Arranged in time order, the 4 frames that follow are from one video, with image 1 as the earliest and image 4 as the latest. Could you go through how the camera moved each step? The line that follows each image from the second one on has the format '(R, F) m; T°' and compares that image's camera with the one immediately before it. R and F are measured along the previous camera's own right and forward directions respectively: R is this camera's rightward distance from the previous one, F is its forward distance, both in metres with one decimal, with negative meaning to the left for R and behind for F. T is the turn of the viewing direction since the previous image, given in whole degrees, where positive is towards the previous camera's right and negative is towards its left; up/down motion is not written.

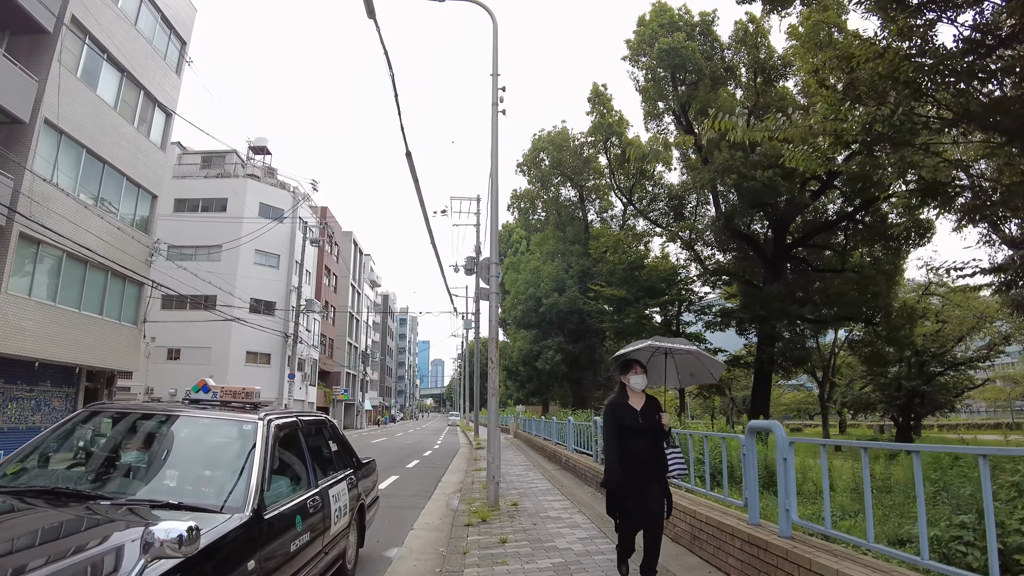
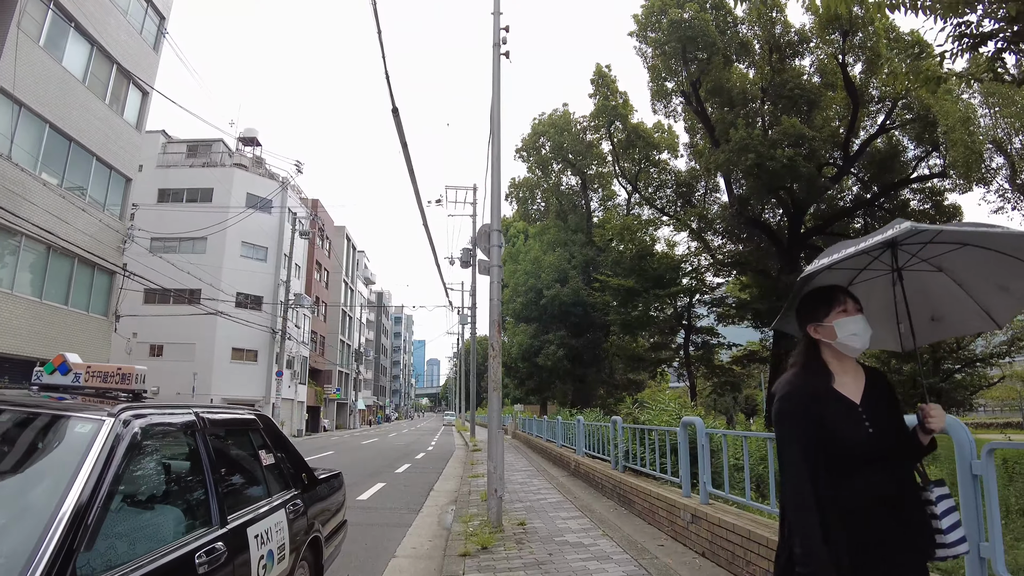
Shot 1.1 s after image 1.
(-0.1, +1.0) m; 0°
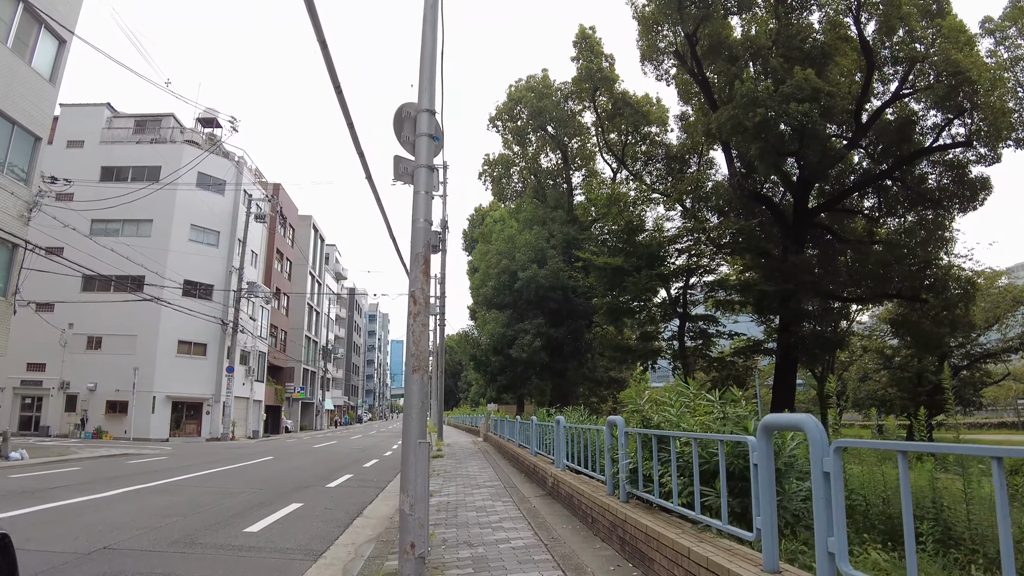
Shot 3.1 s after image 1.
(+0.2, +1.9) m; +2°
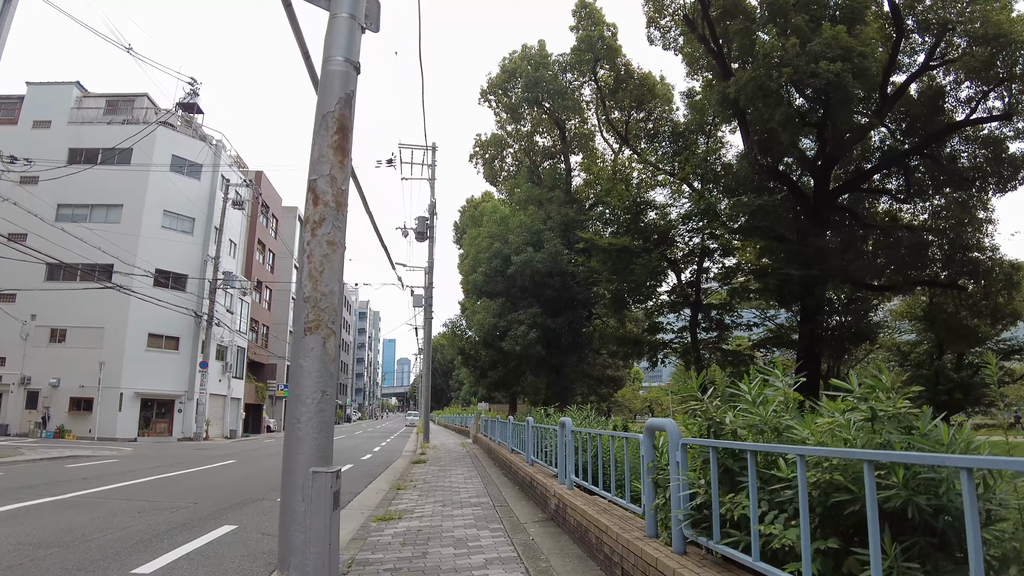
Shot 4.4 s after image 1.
(0.0, +1.3) m; +1°
